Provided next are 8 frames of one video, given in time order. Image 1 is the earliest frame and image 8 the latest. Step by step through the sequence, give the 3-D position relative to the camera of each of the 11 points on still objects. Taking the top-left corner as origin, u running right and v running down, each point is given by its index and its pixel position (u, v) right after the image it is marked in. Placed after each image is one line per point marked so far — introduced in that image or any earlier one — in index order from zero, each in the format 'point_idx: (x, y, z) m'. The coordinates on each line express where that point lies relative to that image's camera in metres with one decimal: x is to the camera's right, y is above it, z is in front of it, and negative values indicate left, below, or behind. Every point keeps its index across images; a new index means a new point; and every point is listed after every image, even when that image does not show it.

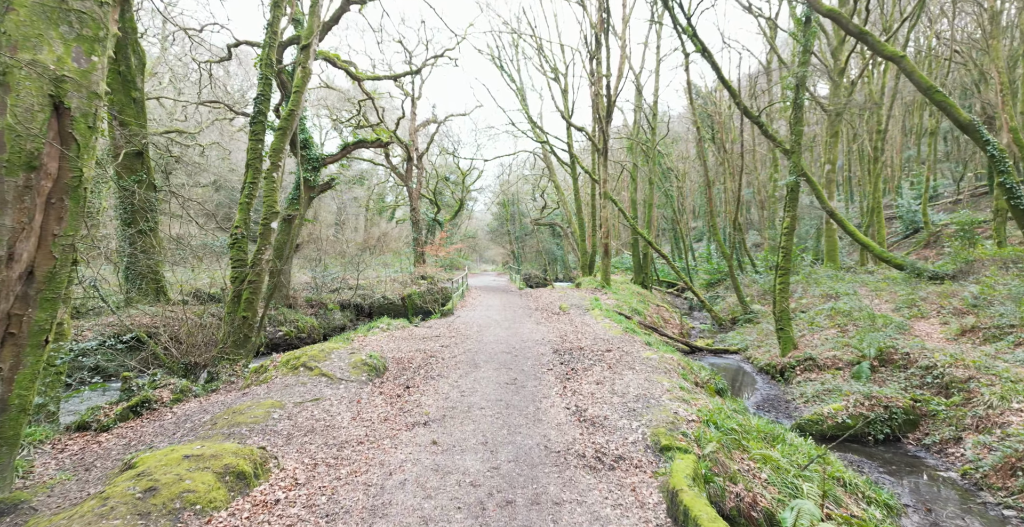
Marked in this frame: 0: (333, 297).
0: (-5.7, -1.1, +16.1) m
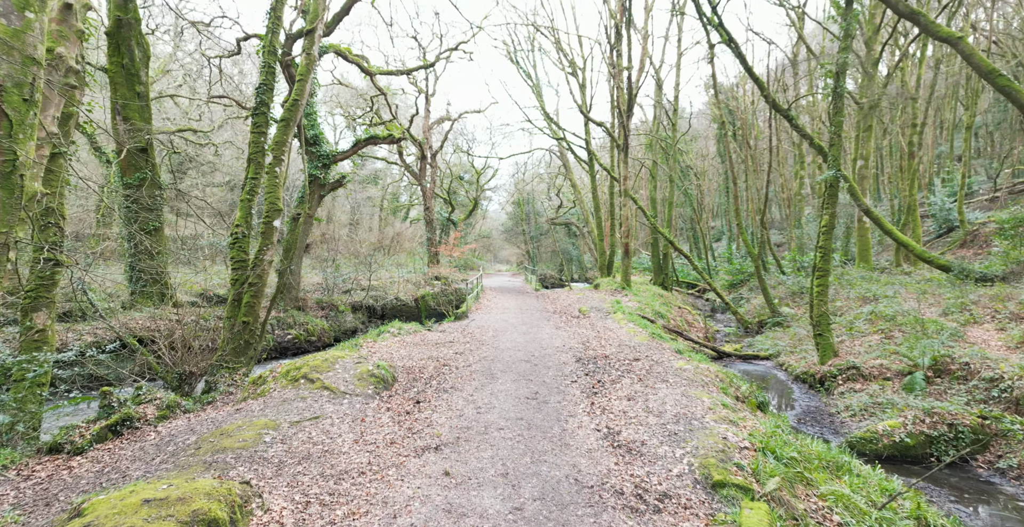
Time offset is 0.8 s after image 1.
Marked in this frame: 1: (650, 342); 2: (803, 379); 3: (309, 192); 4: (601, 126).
0: (-5.2, -1.1, +15.6) m
1: (+2.5, -1.4, +9.0) m
2: (+6.1, -2.4, +10.5) m
3: (-5.5, +2.0, +13.5) m
4: (+3.4, +5.2, +19.0) m
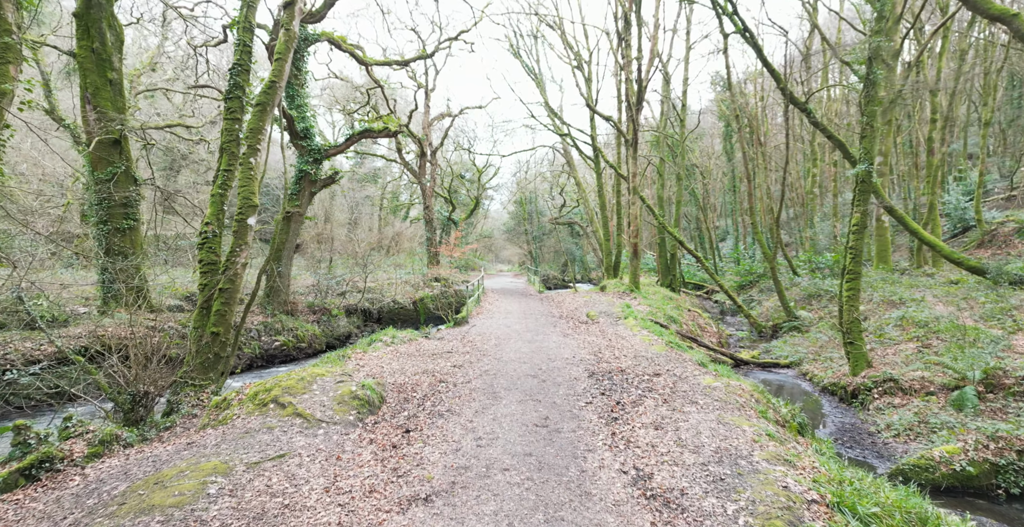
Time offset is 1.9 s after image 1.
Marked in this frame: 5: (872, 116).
0: (-5.1, -1.2, +14.8) m
1: (+2.6, -1.5, +8.2) m
2: (+6.2, -2.5, +9.7) m
3: (-5.4, +1.9, +12.7) m
4: (+3.5, +5.1, +18.1) m
5: (+7.1, +2.9, +9.9) m
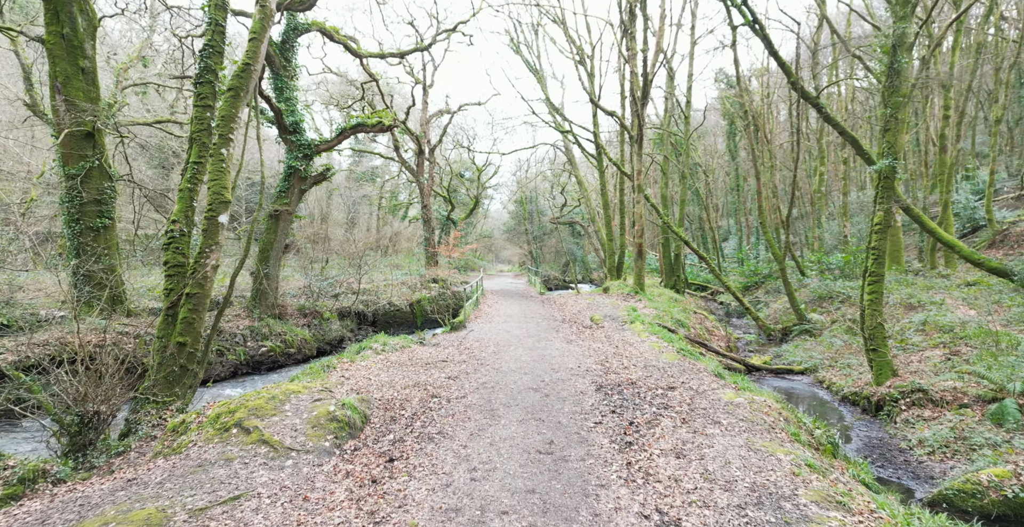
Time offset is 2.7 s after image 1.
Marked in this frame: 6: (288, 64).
0: (-5.1, -1.2, +14.2) m
1: (+2.6, -1.5, +7.6) m
2: (+6.2, -2.5, +9.1) m
3: (-5.4, +1.9, +12.1) m
4: (+3.5, +5.1, +17.5) m
5: (+7.1, +2.9, +9.3) m
6: (-5.4, +4.8, +12.0) m
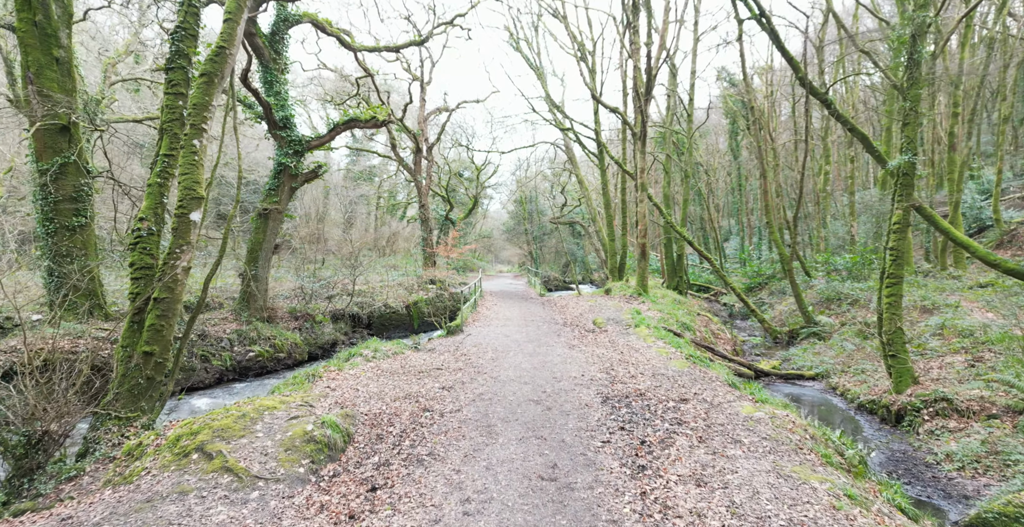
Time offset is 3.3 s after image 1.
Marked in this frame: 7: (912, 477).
0: (-5.1, -1.2, +13.7) m
1: (+2.5, -1.5, +7.1) m
2: (+6.2, -2.5, +8.6) m
3: (-5.4, +1.9, +11.6) m
4: (+3.5, +5.1, +17.0) m
5: (+7.1, +2.9, +8.8) m
6: (-5.4, +4.7, +11.5) m
7: (+5.1, -2.7, +6.4) m
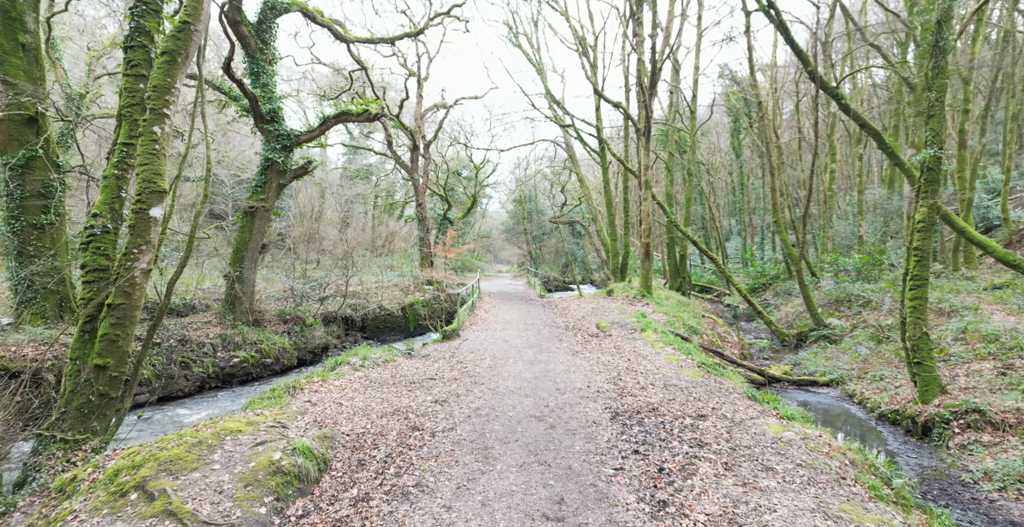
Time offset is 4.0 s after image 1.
0: (-5.2, -1.2, +13.2) m
1: (+2.5, -1.5, +6.6) m
2: (+6.2, -2.5, +8.1) m
3: (-5.4, +1.9, +11.1) m
4: (+3.4, +5.1, +16.5) m
5: (+7.1, +2.9, +8.3) m
6: (-5.4, +4.7, +10.9) m
7: (+5.0, -2.7, +5.8) m
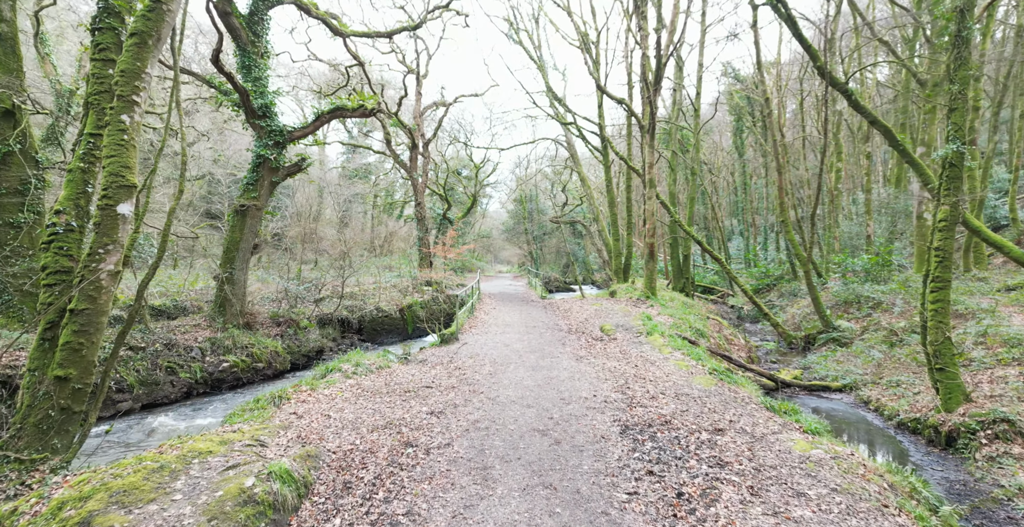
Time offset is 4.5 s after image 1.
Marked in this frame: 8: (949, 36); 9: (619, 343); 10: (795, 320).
0: (-5.1, -1.2, +12.8) m
1: (+2.6, -1.5, +6.2) m
2: (+6.2, -2.6, +7.7) m
3: (-5.4, +1.8, +10.7) m
4: (+3.5, +5.1, +16.1) m
5: (+7.1, +2.9, +7.9) m
6: (-5.4, +4.7, +10.5) m
7: (+5.1, -2.7, +5.4) m
8: (+7.0, +3.6, +8.0) m
9: (+1.9, -1.4, +9.1) m
10: (+9.6, -1.9, +16.9) m
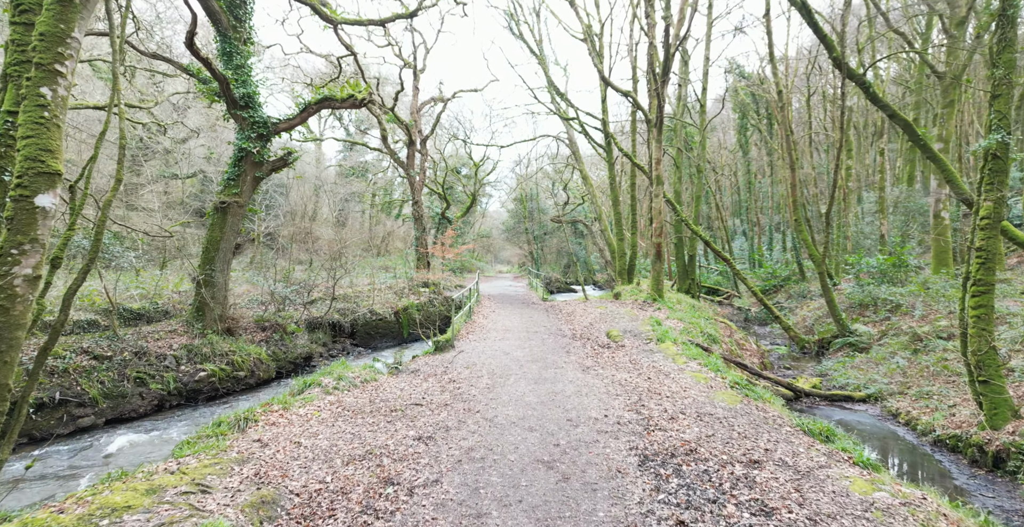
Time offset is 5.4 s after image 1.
0: (-5.1, -1.2, +12.1) m
1: (+2.6, -1.6, +5.5) m
2: (+6.2, -2.6, +7.0) m
3: (-5.4, +1.8, +10.0) m
4: (+3.5, +5.0, +15.4) m
5: (+7.1, +2.8, +7.2) m
6: (-5.4, +4.7, +9.8) m
7: (+5.1, -2.7, +4.7) m
8: (+7.0, +3.6, +7.3) m
9: (+1.9, -1.5, +8.4) m
10: (+9.6, -1.9, +16.2) m
